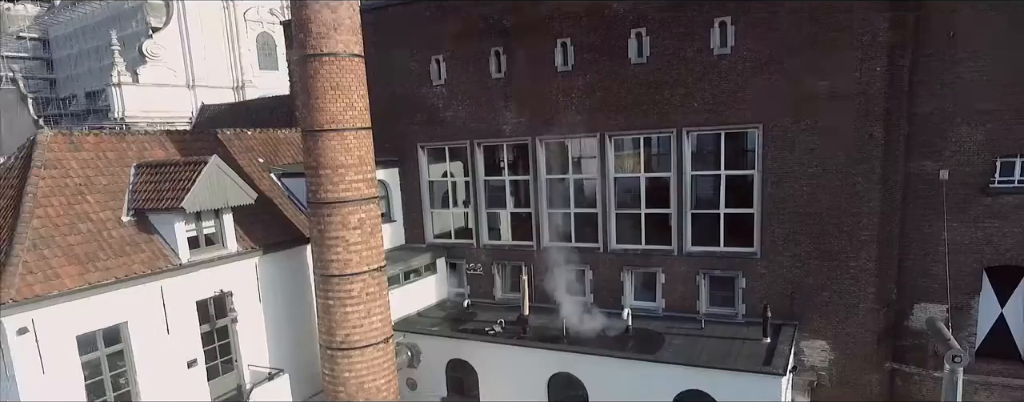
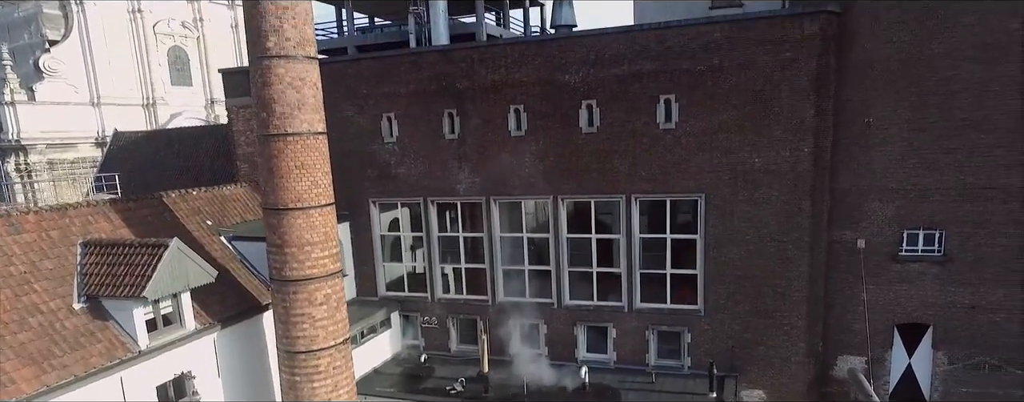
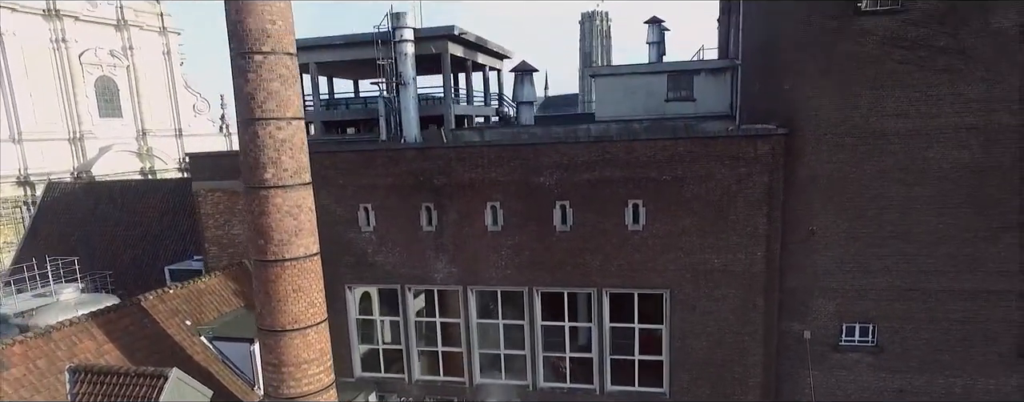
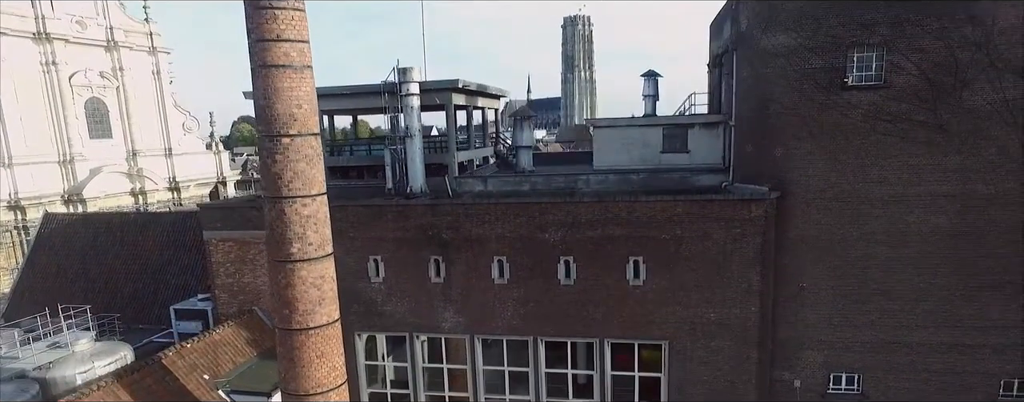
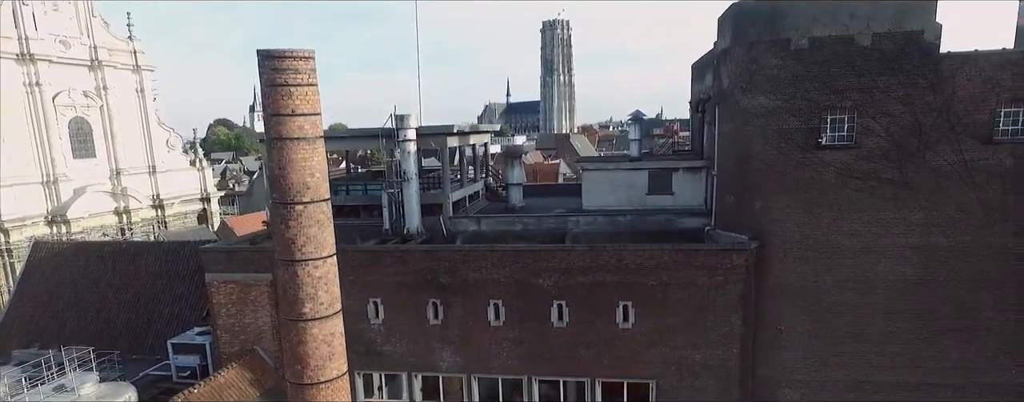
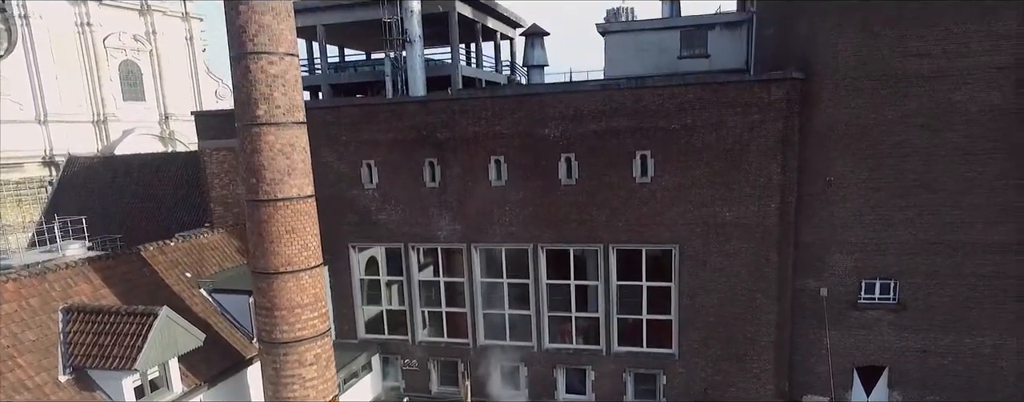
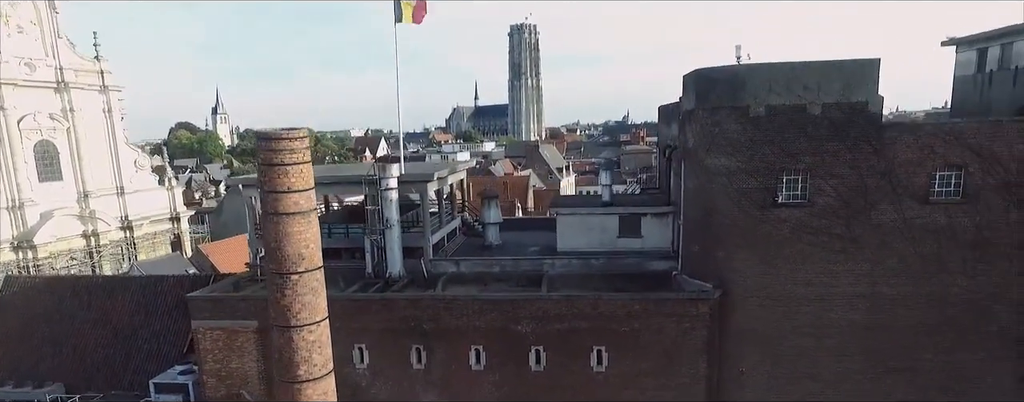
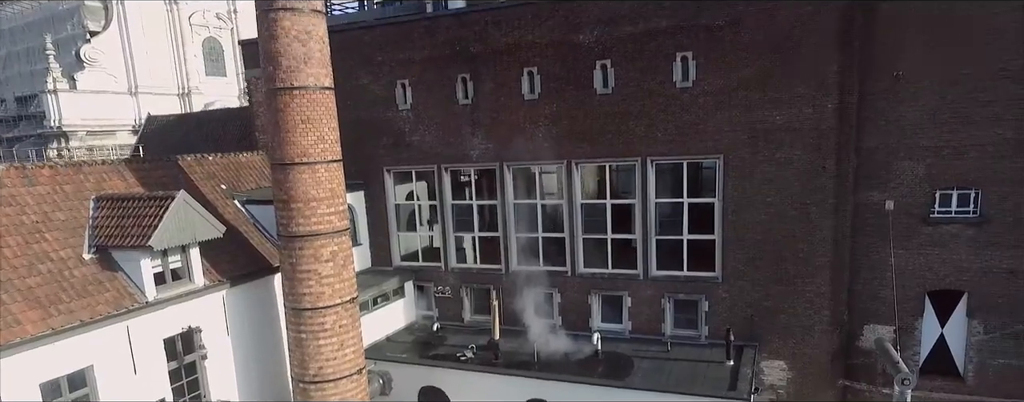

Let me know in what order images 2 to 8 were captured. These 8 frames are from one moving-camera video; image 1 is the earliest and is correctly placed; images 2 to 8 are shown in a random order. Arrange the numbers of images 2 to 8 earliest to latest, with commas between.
8, 2, 6, 3, 4, 5, 7
